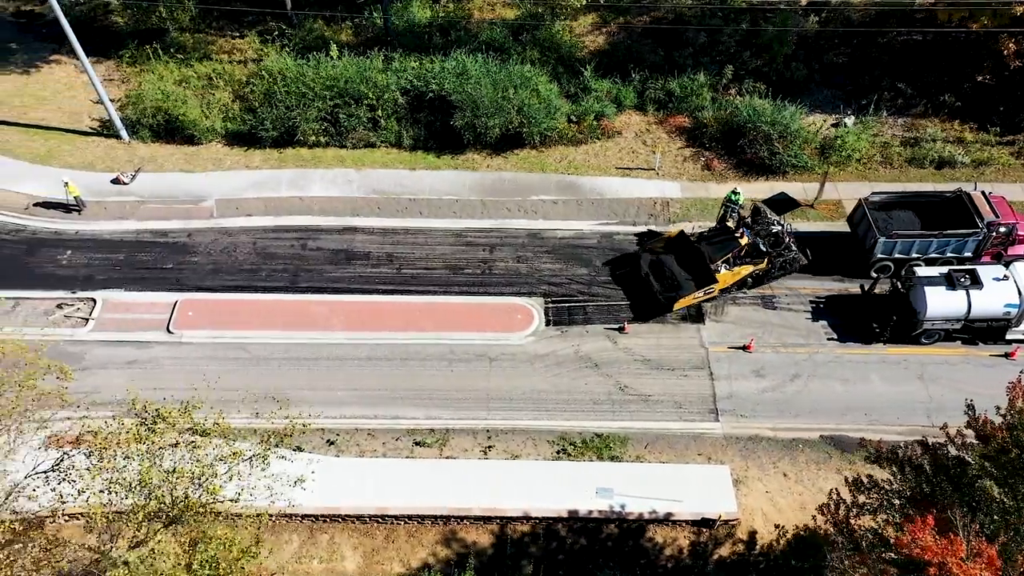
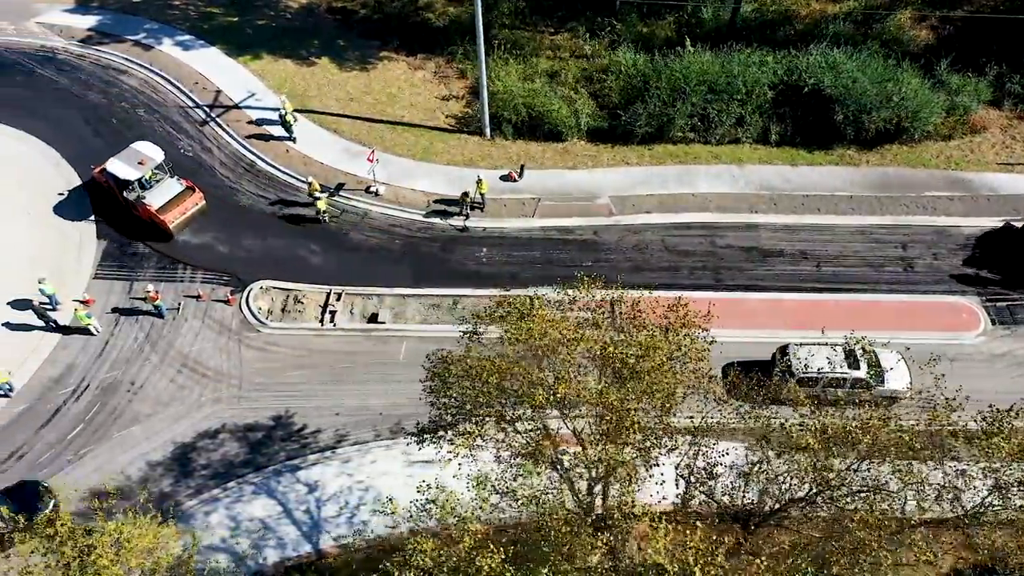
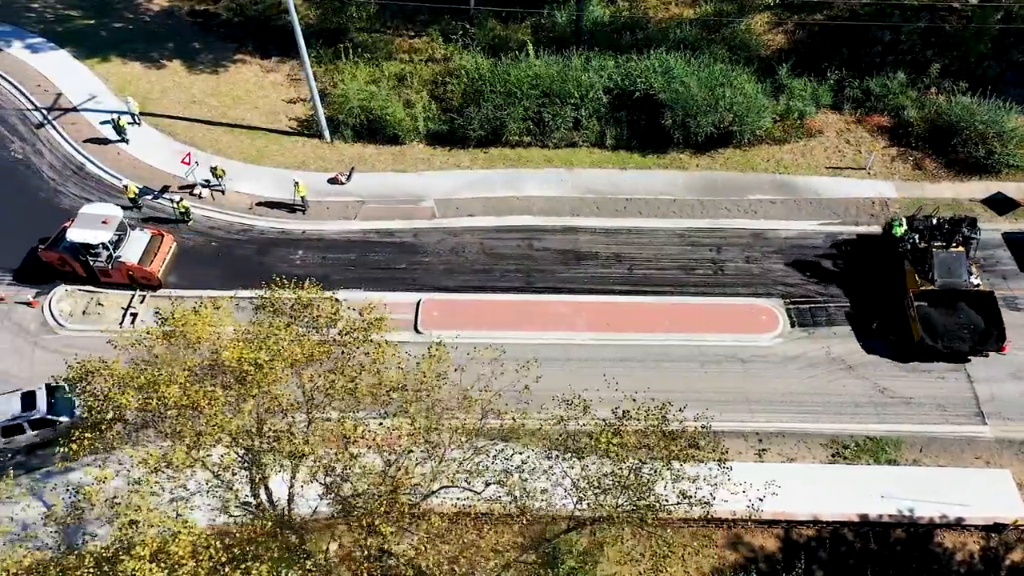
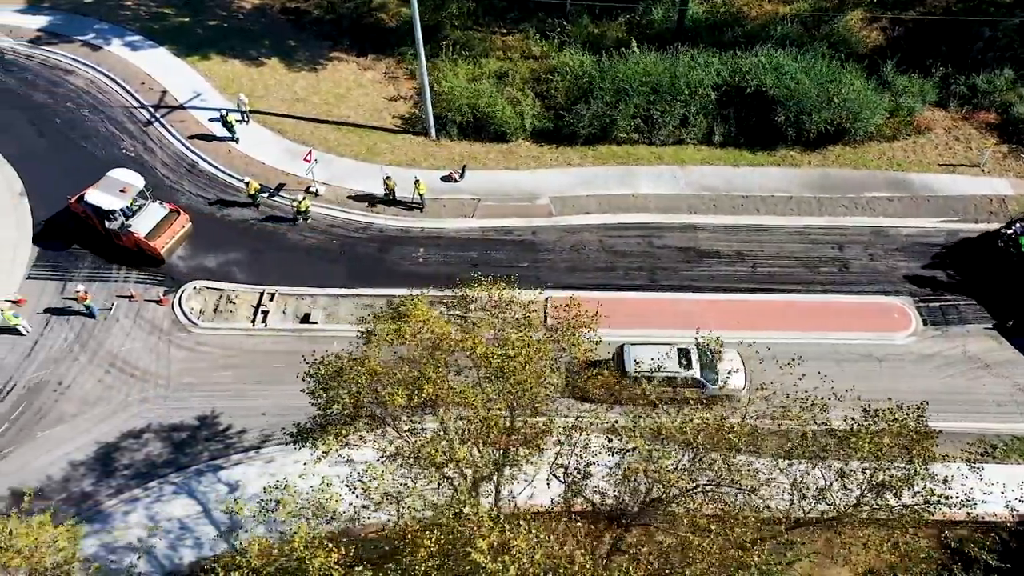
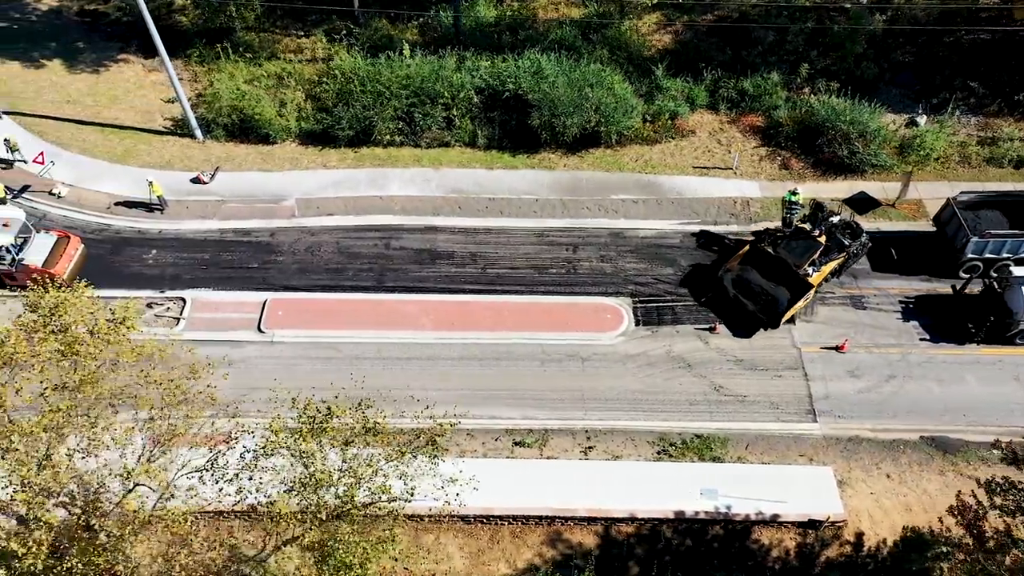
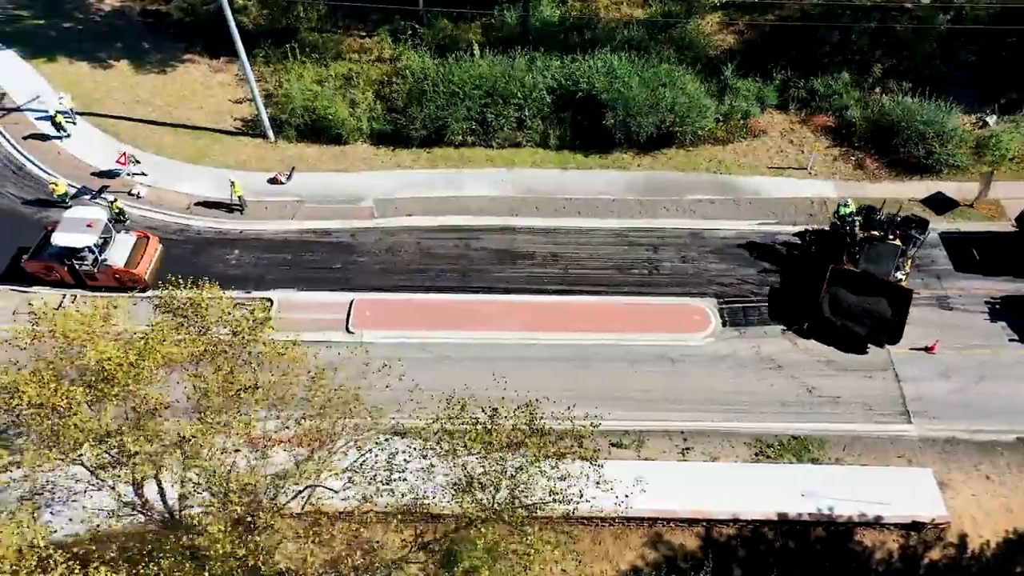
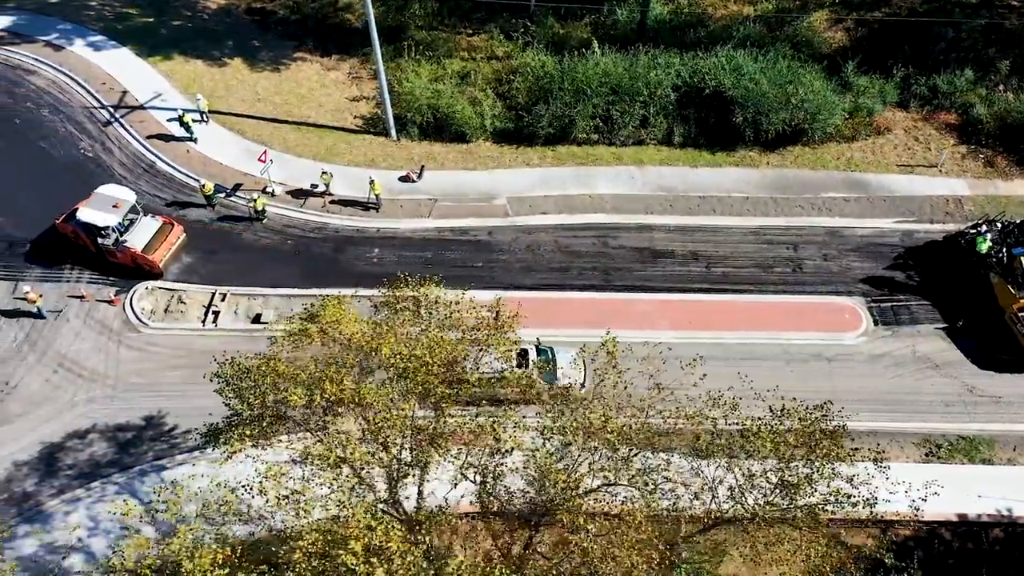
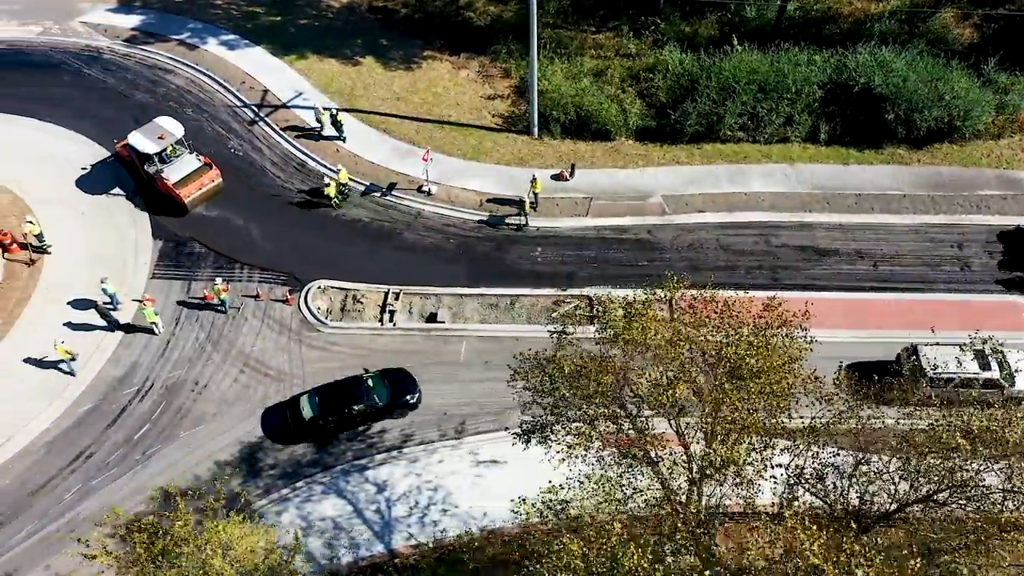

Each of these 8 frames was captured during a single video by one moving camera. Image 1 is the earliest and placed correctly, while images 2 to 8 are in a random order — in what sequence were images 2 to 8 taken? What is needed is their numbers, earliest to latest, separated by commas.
5, 6, 3, 7, 4, 2, 8
